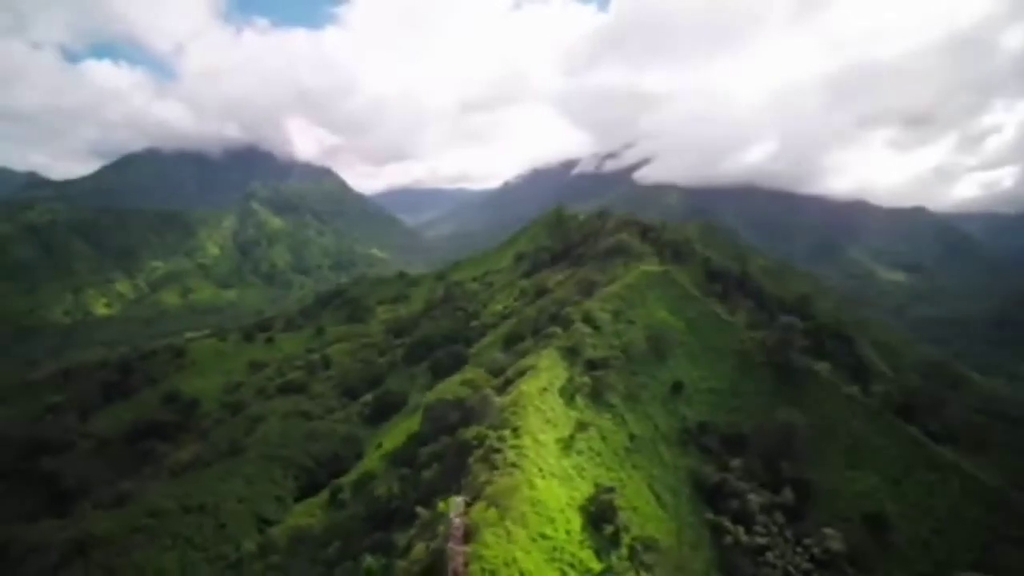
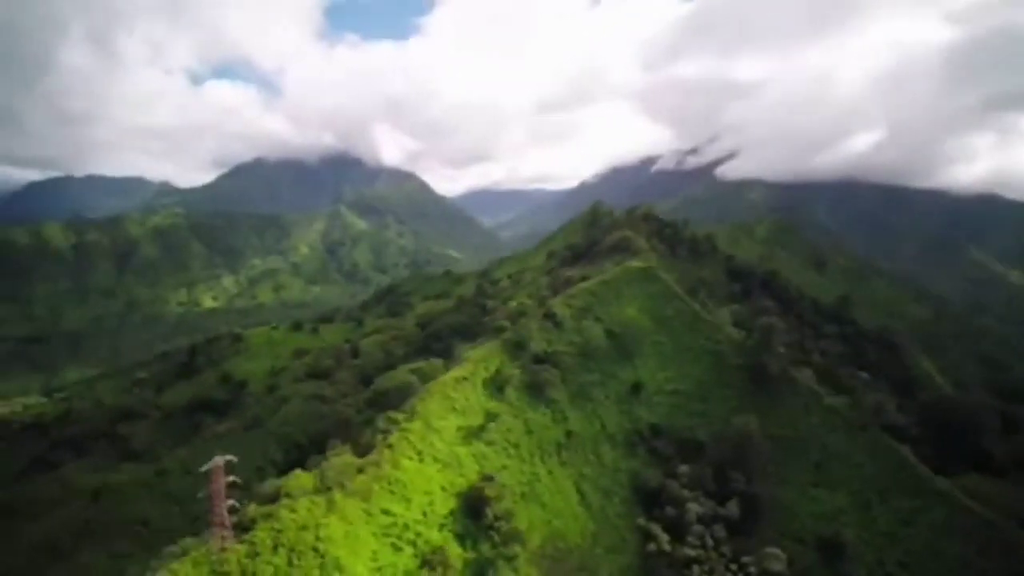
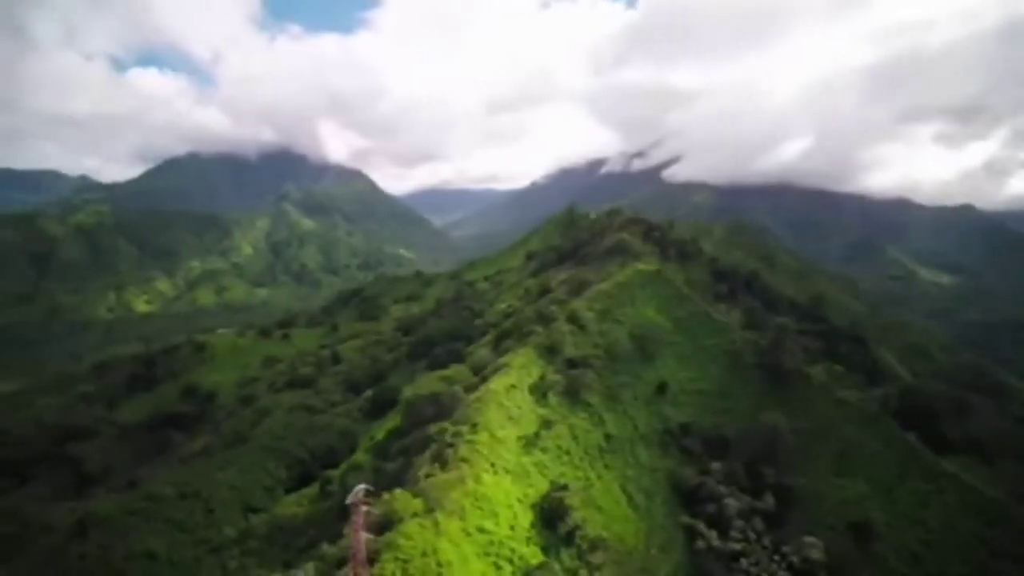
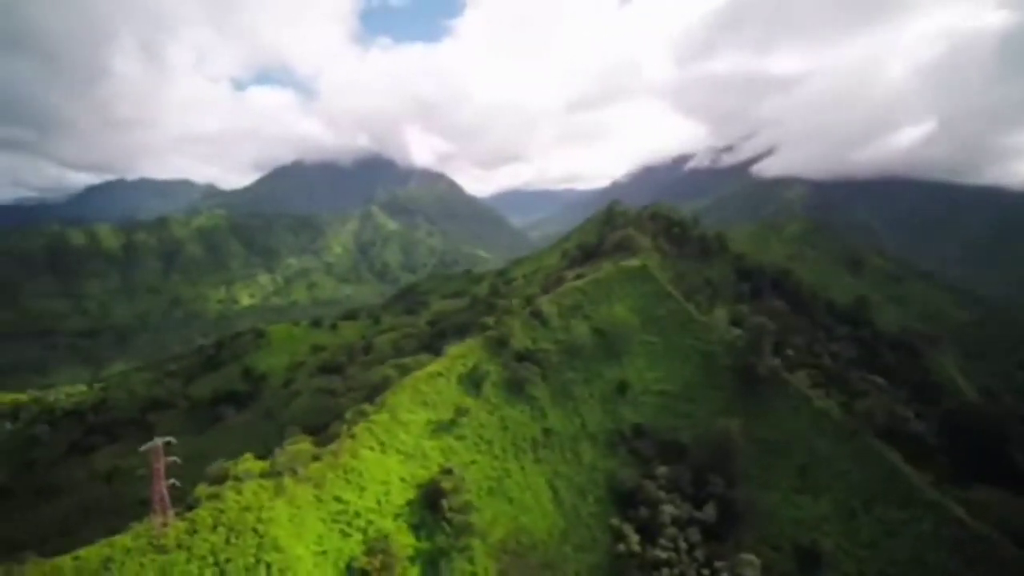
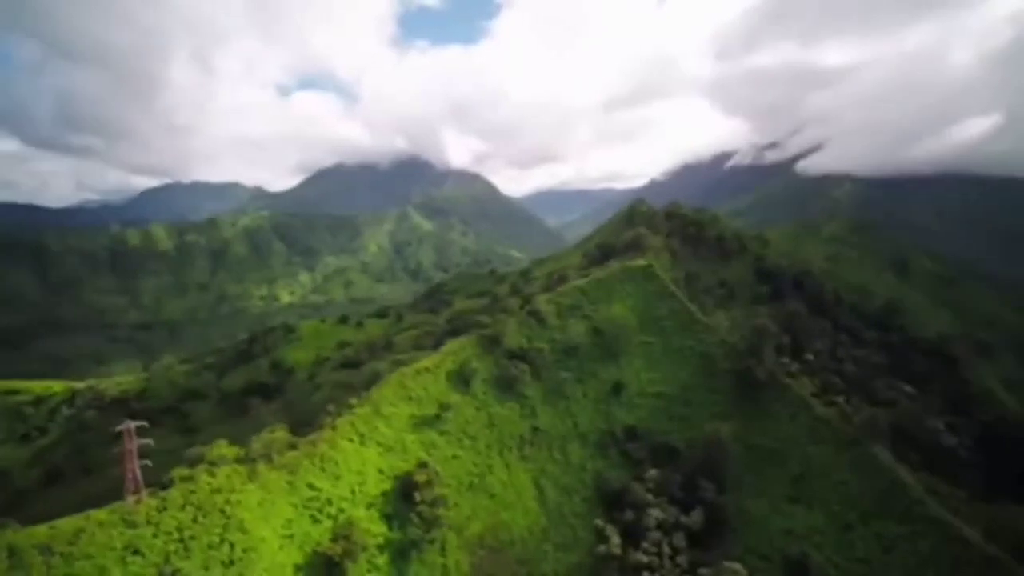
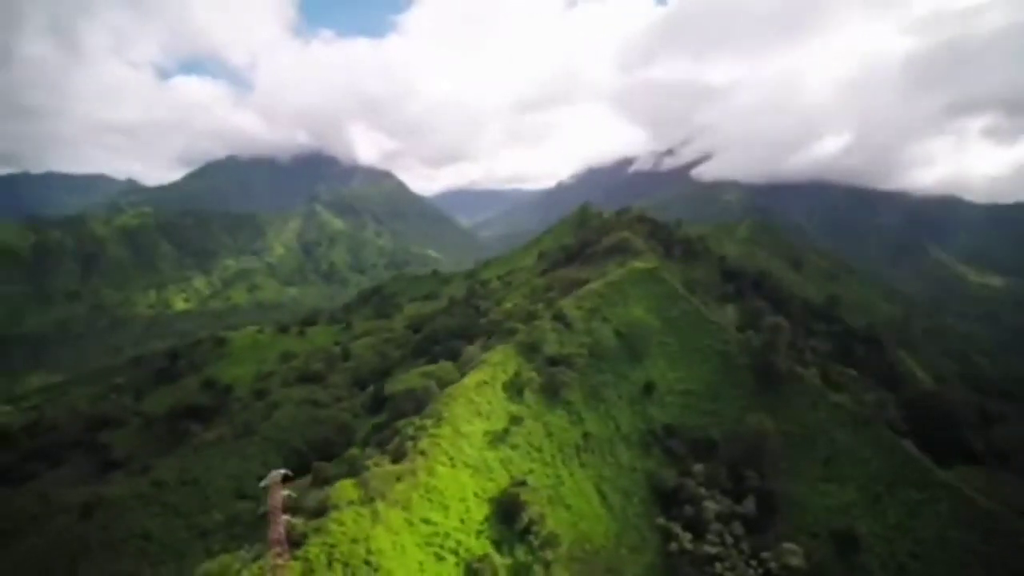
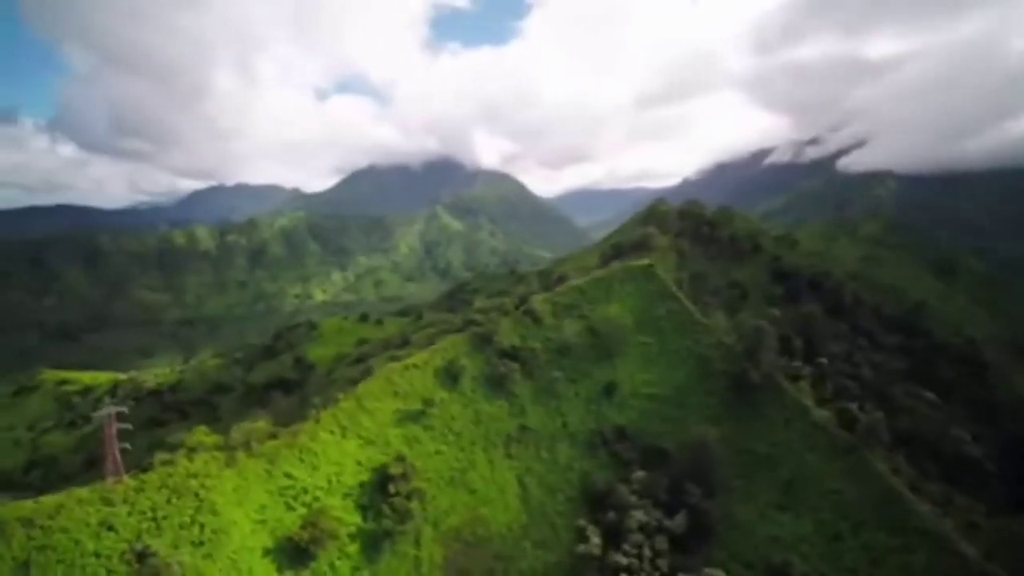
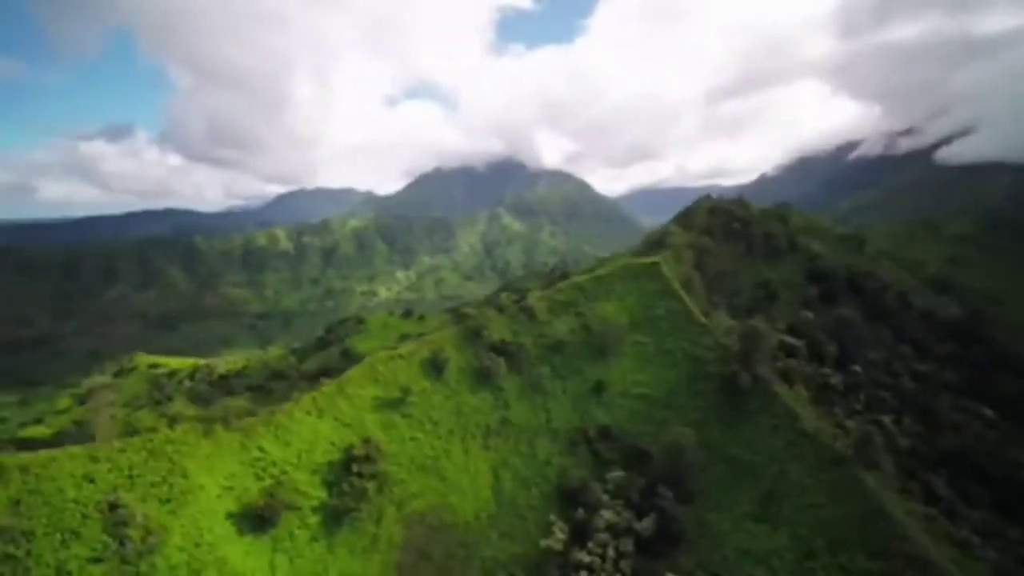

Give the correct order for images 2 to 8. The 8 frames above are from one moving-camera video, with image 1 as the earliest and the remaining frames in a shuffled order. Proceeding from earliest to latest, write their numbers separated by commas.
3, 6, 2, 4, 5, 7, 8
